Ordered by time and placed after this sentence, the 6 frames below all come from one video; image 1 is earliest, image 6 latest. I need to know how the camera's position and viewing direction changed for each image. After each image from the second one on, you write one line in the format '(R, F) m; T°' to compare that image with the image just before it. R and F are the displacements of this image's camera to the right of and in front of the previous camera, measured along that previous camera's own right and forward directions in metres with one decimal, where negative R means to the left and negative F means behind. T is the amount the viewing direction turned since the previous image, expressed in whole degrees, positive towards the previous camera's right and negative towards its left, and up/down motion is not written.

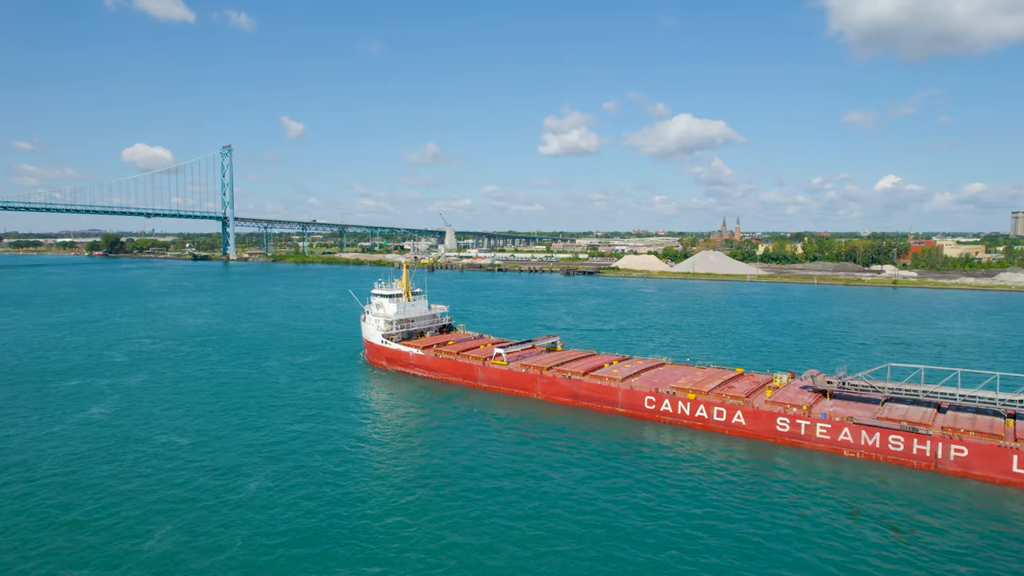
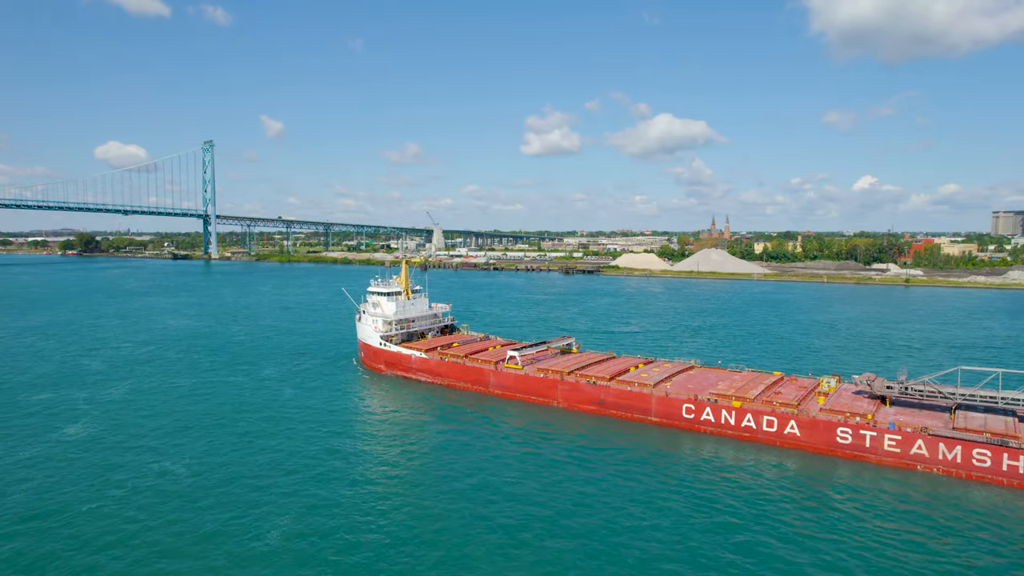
(-1.6, +2.5) m; +2°
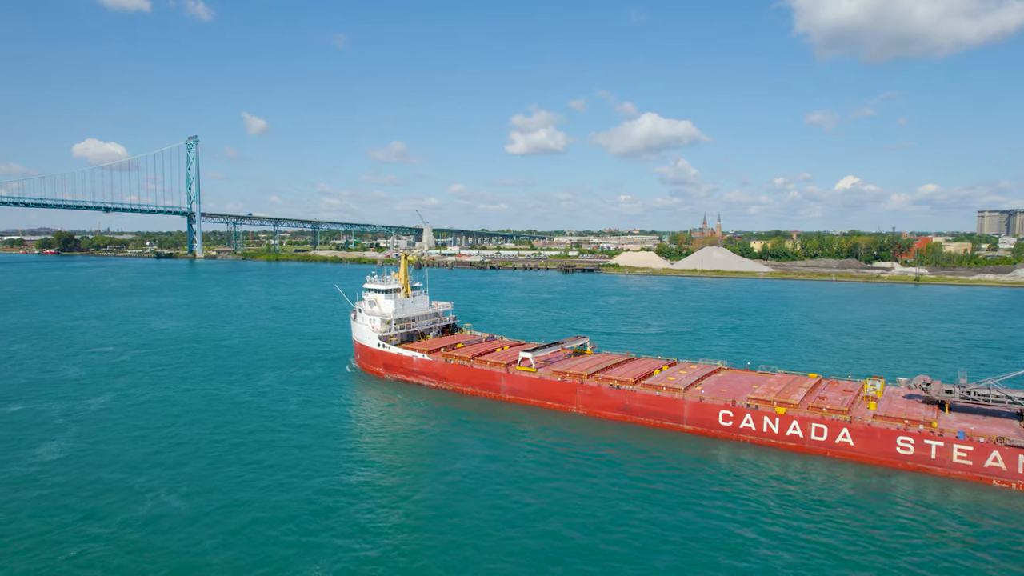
(-1.3, +2.1) m; +1°
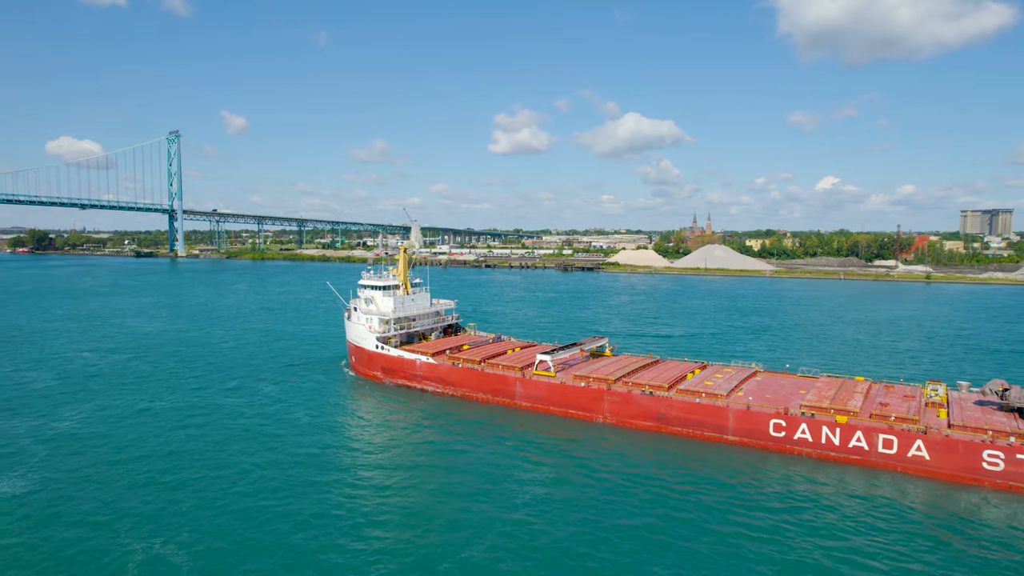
(-1.4, +2.4) m; +1°
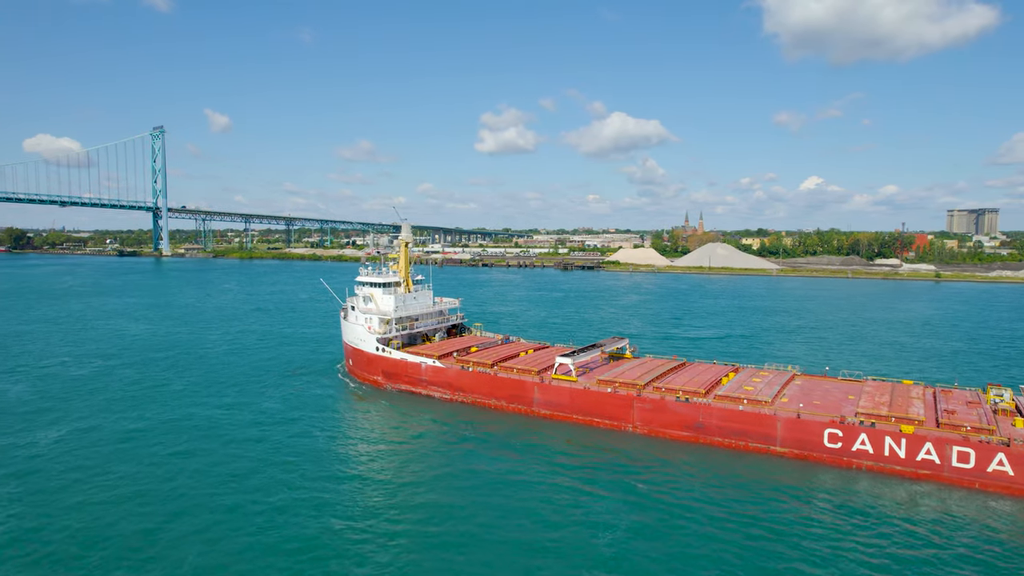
(-1.3, +2.0) m; +1°
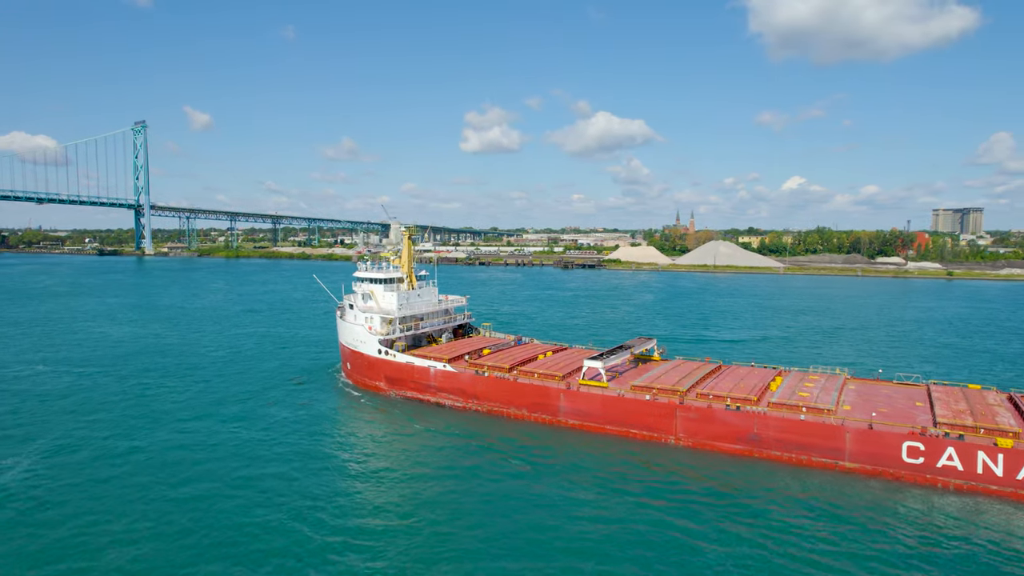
(-1.4, +2.3) m; +1°
